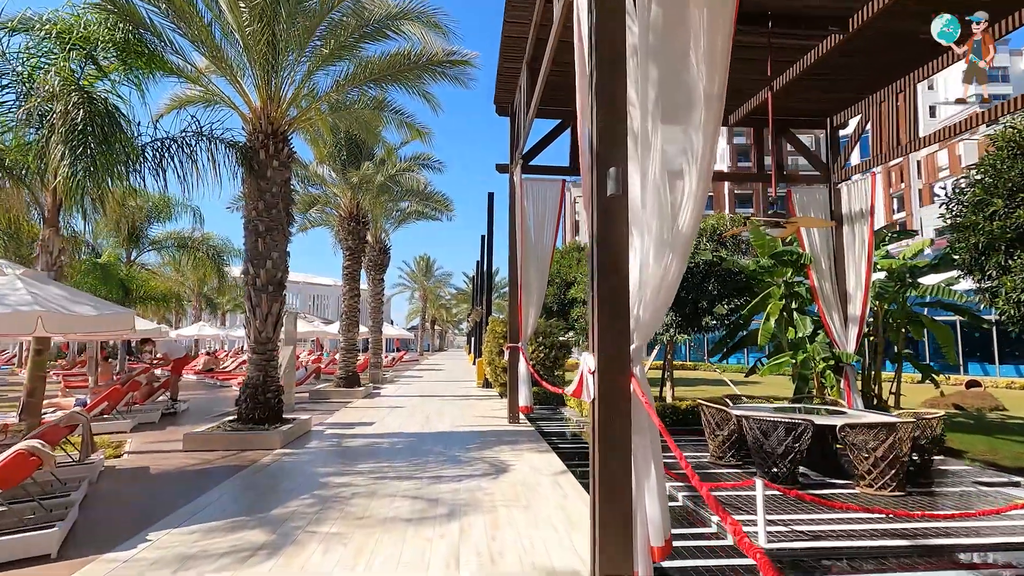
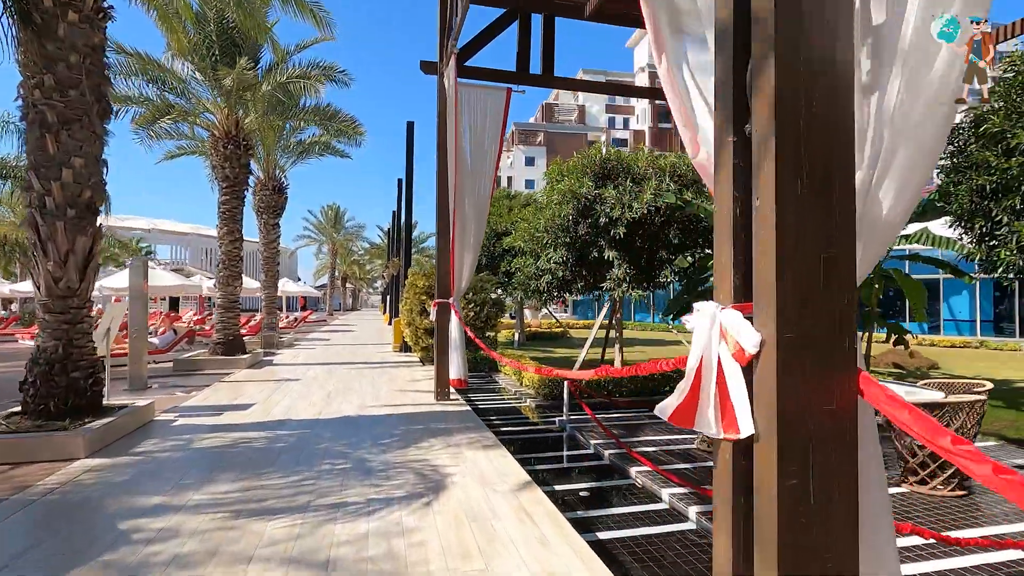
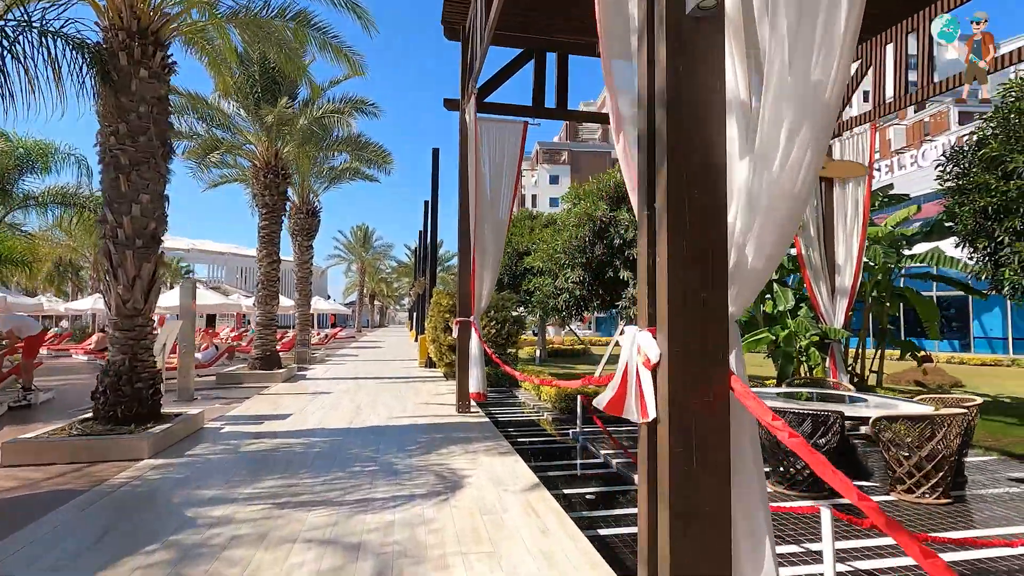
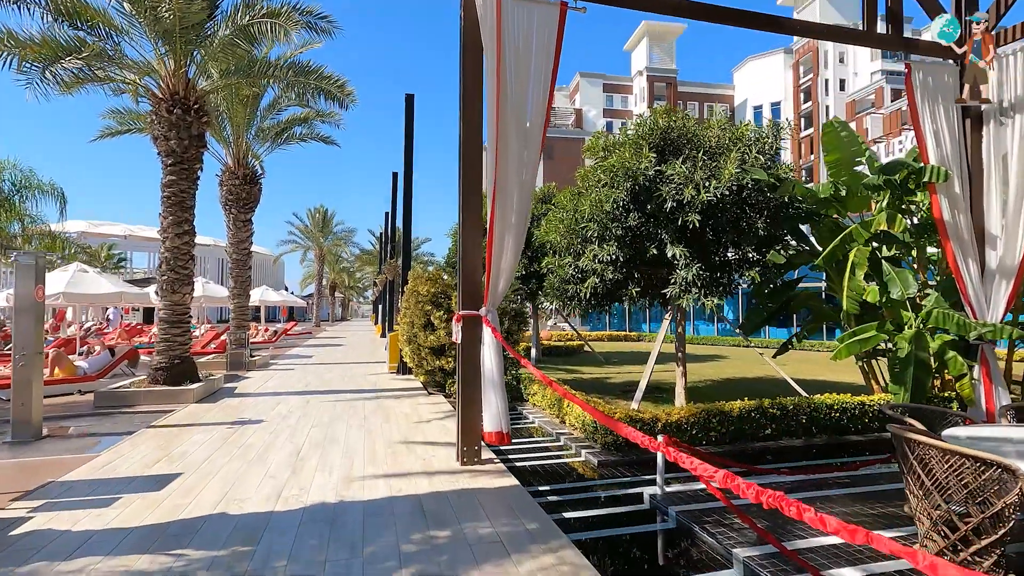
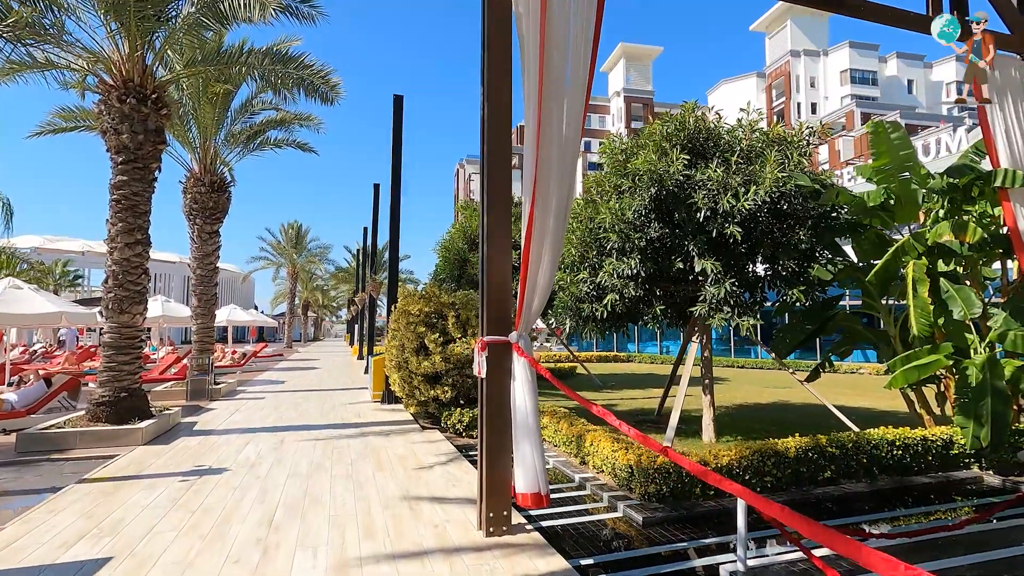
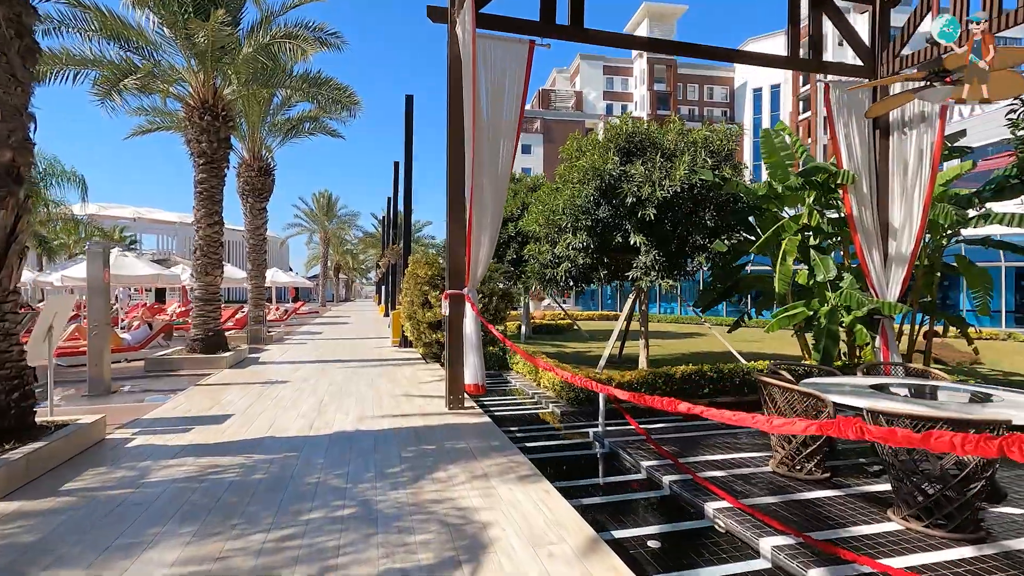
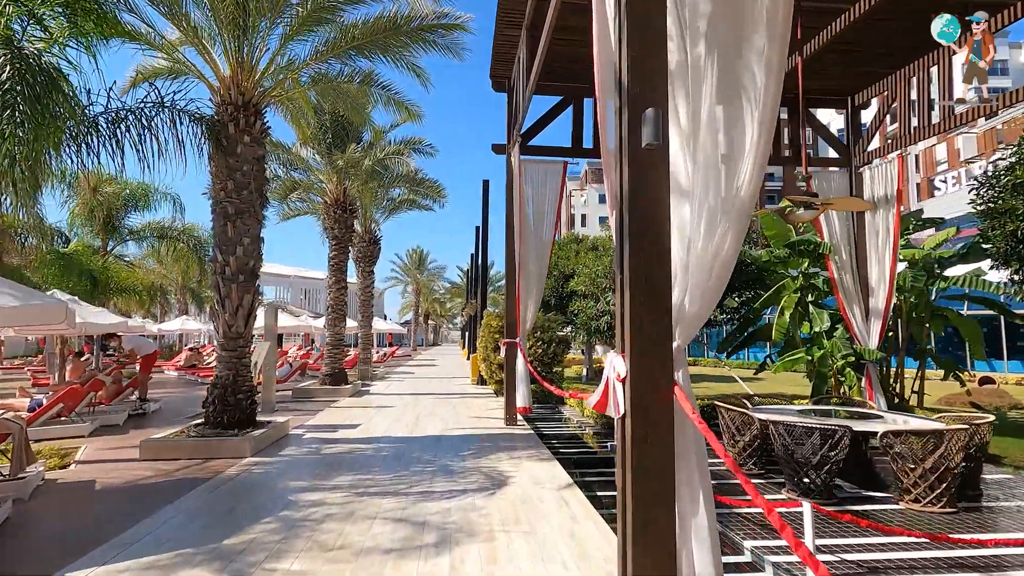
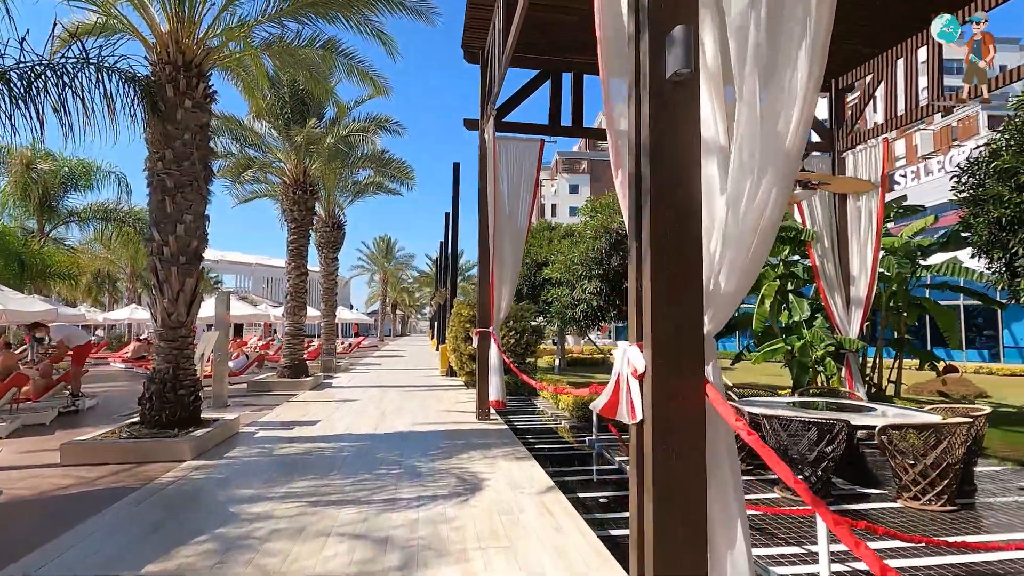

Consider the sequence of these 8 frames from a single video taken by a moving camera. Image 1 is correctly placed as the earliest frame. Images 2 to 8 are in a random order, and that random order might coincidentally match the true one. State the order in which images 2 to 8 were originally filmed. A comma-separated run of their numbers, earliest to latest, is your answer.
7, 8, 3, 2, 6, 4, 5
